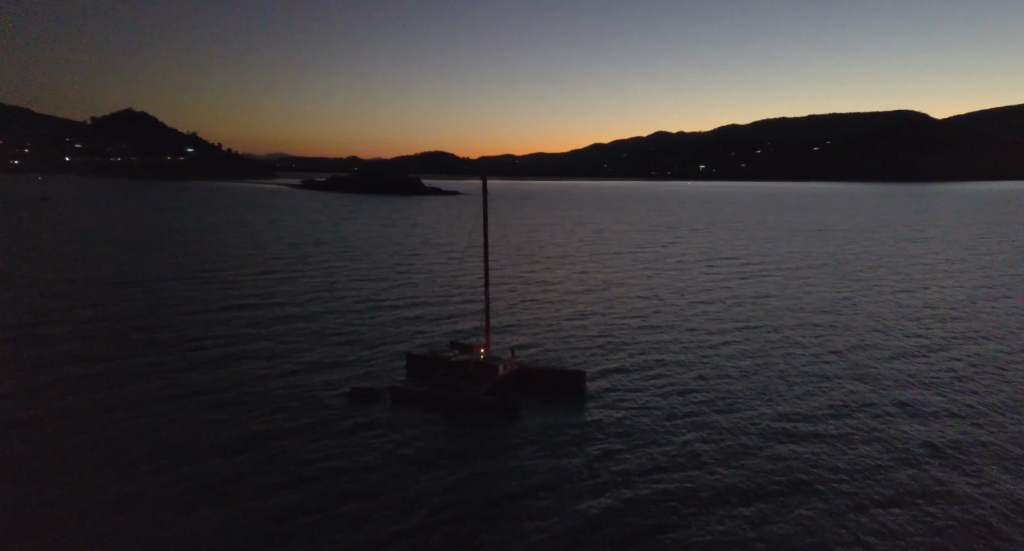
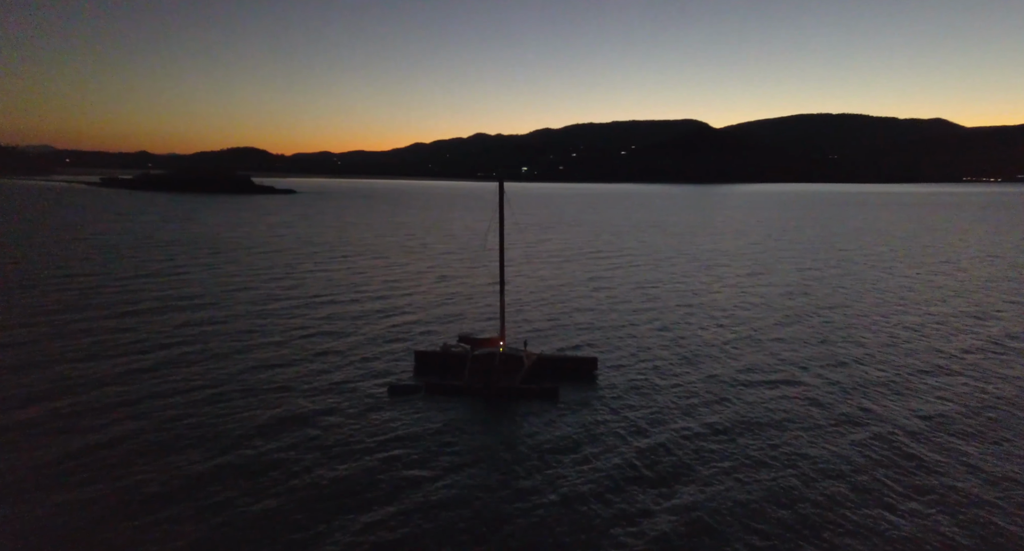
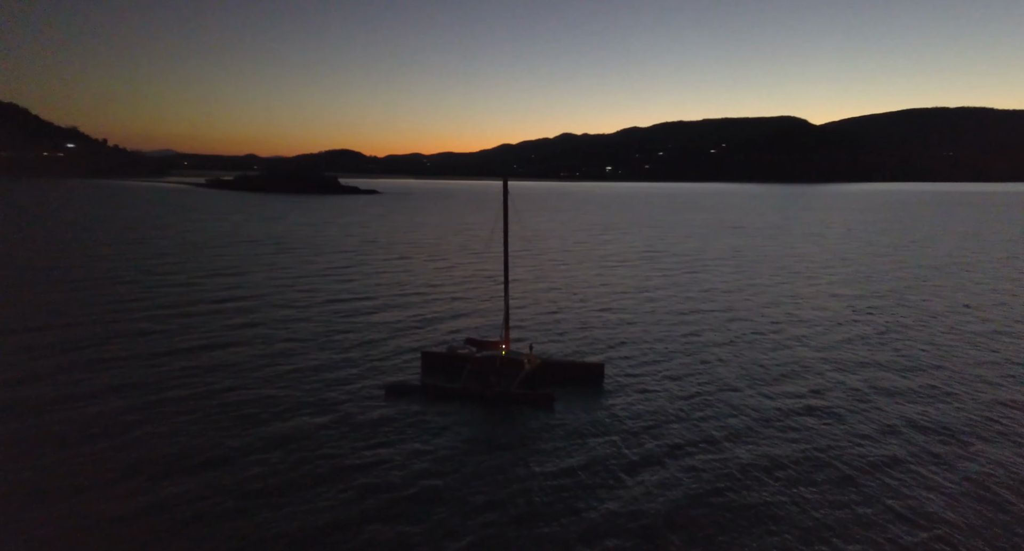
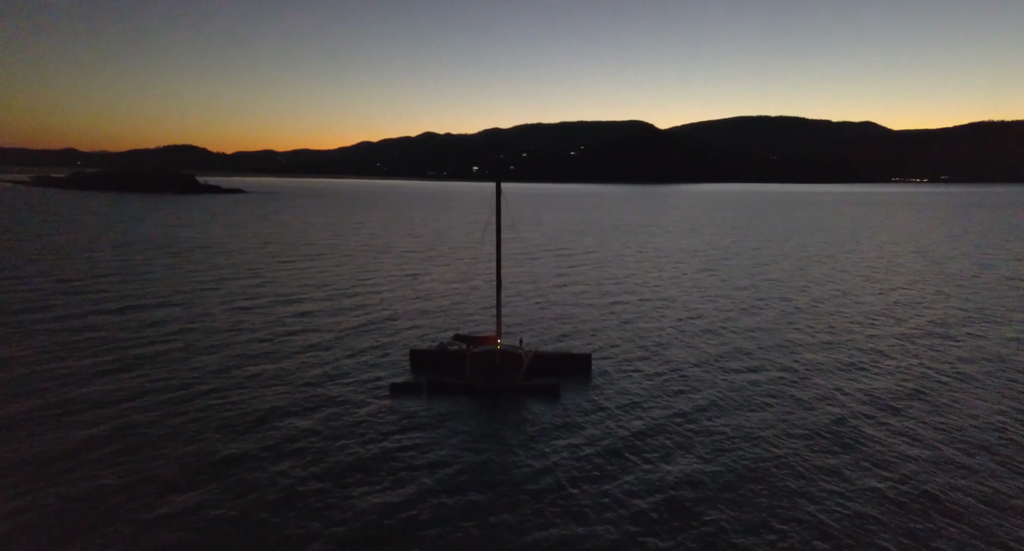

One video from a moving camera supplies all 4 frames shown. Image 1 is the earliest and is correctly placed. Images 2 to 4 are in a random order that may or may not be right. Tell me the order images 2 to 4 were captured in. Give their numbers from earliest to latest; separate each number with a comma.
3, 2, 4
